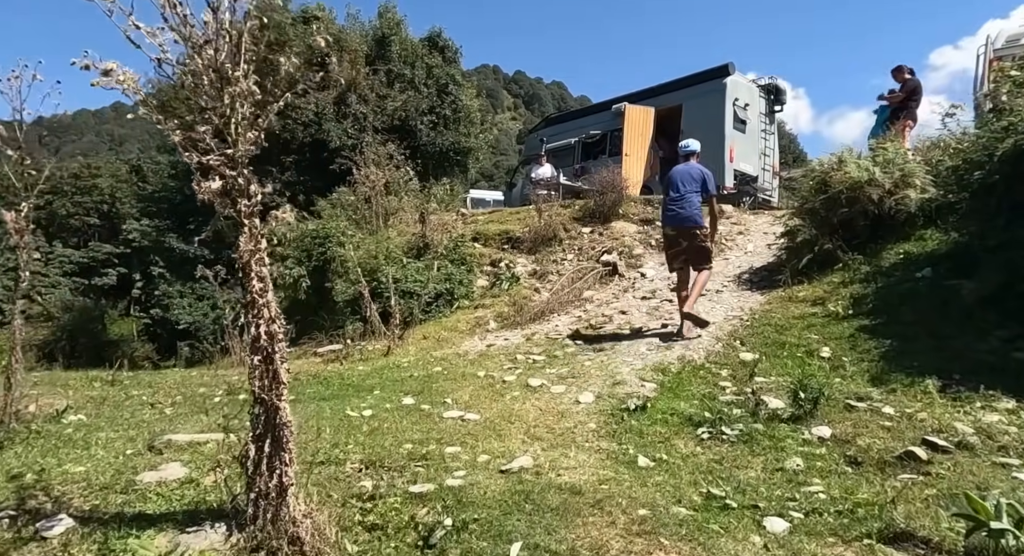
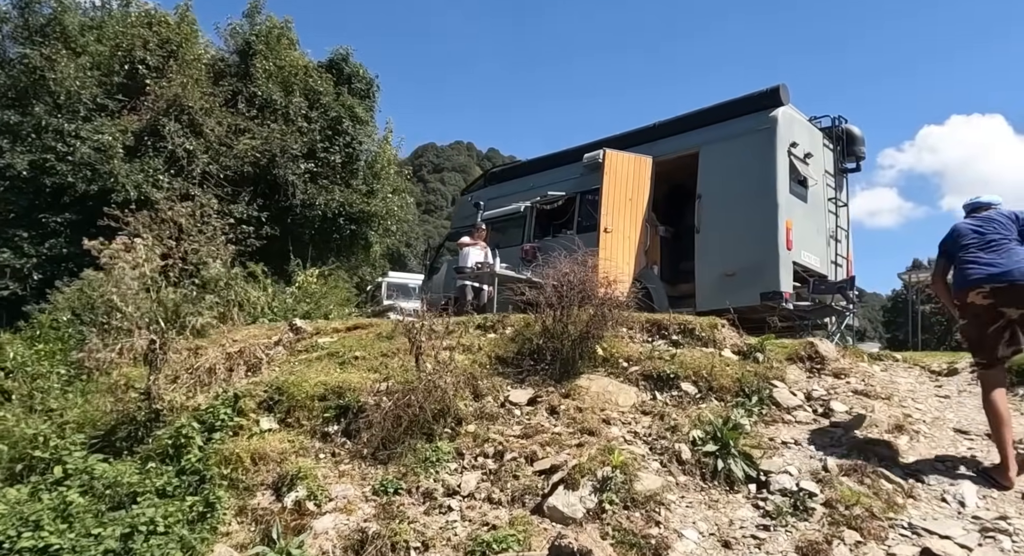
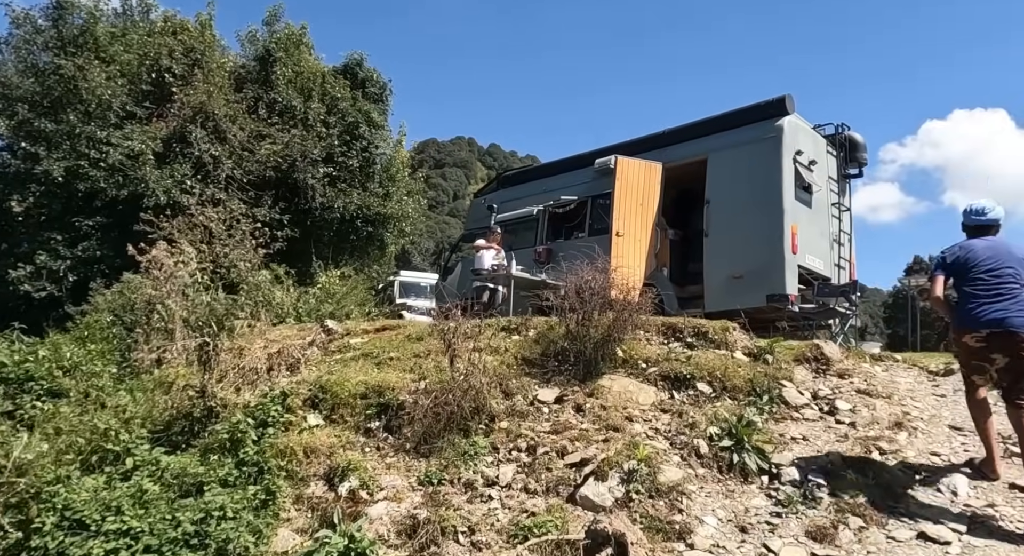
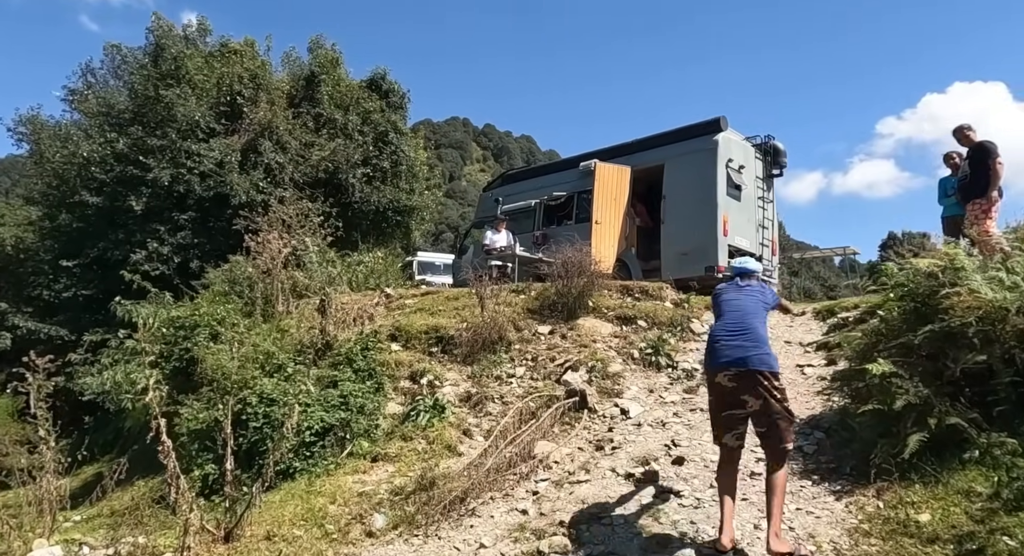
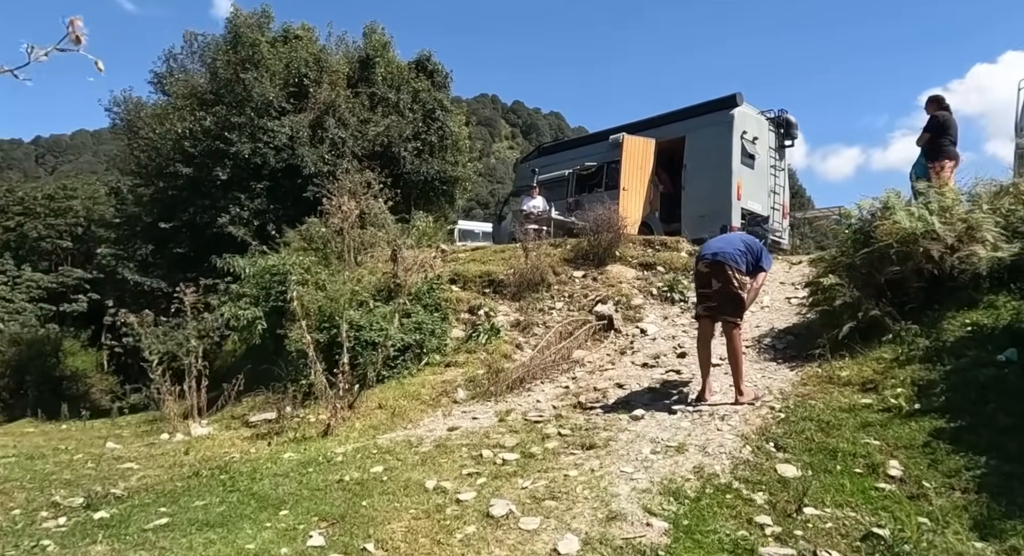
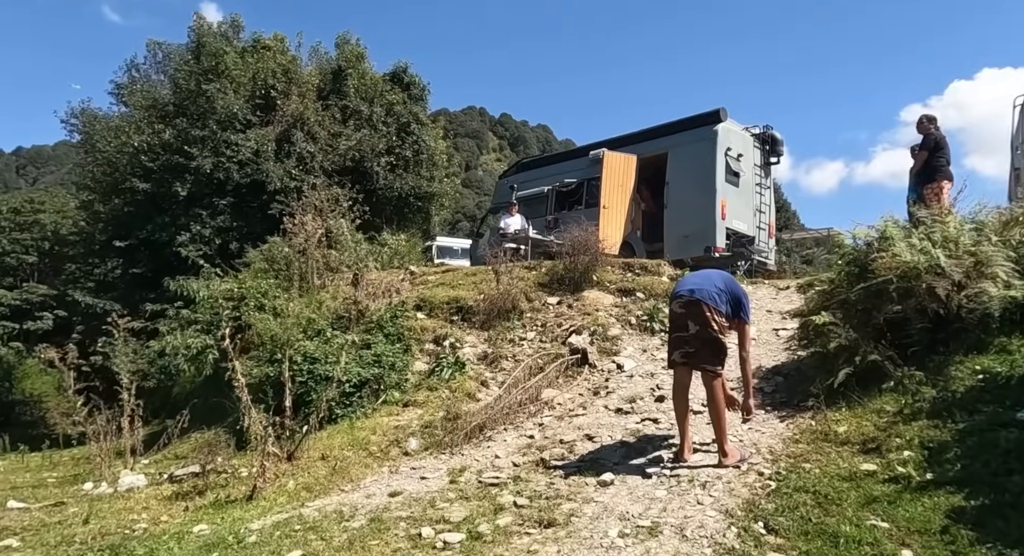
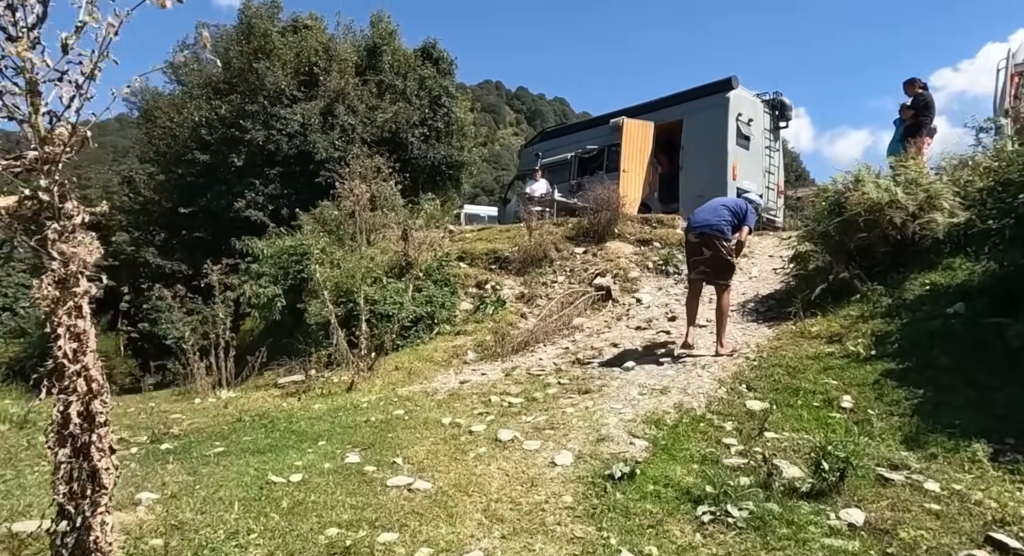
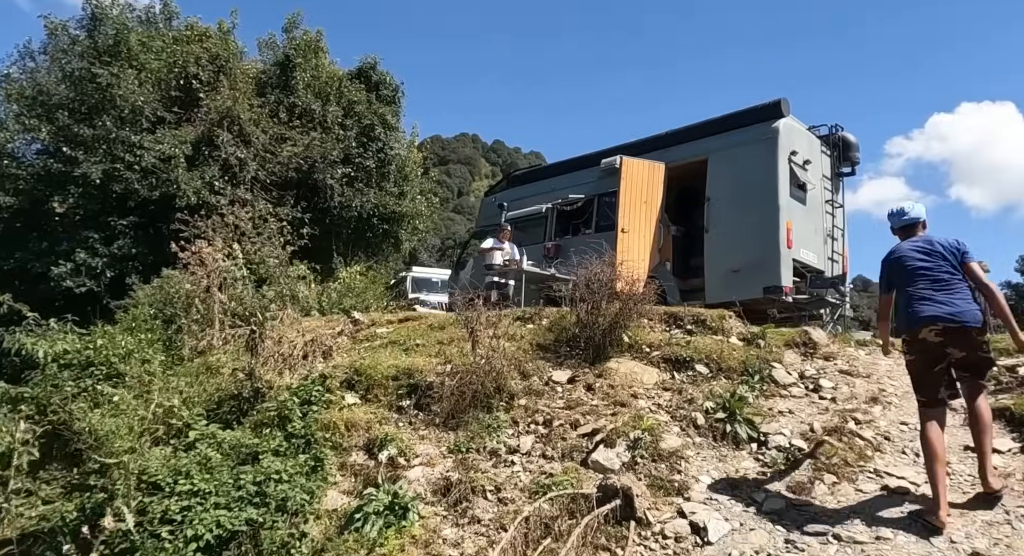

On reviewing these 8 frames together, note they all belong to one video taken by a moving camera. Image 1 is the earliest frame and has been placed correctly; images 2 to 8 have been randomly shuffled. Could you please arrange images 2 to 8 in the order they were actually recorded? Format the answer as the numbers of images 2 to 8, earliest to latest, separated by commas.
7, 5, 6, 4, 8, 3, 2
